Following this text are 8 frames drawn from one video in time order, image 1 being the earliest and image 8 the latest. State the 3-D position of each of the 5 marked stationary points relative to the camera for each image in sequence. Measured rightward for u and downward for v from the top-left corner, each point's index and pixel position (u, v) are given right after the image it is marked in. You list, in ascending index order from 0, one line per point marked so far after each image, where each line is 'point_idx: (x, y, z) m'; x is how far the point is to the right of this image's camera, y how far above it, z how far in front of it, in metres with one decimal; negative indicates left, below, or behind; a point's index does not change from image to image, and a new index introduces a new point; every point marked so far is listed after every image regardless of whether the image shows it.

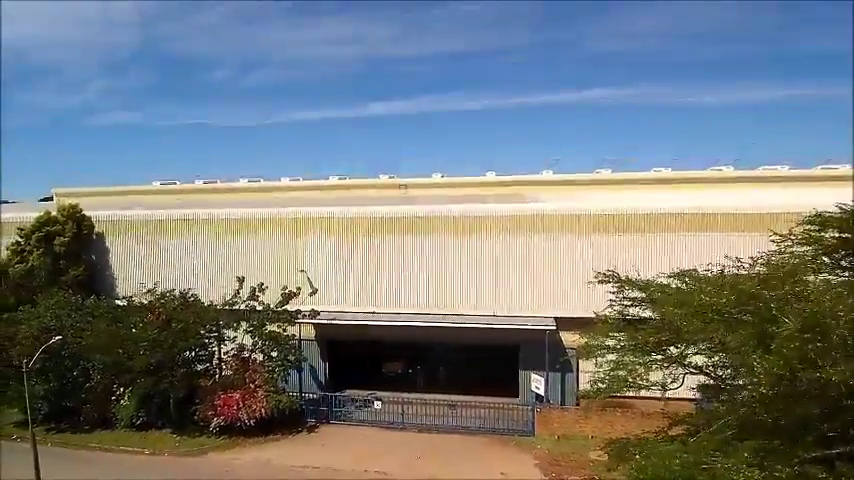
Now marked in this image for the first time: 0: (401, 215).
0: (-0.7, +0.6, +14.6) m
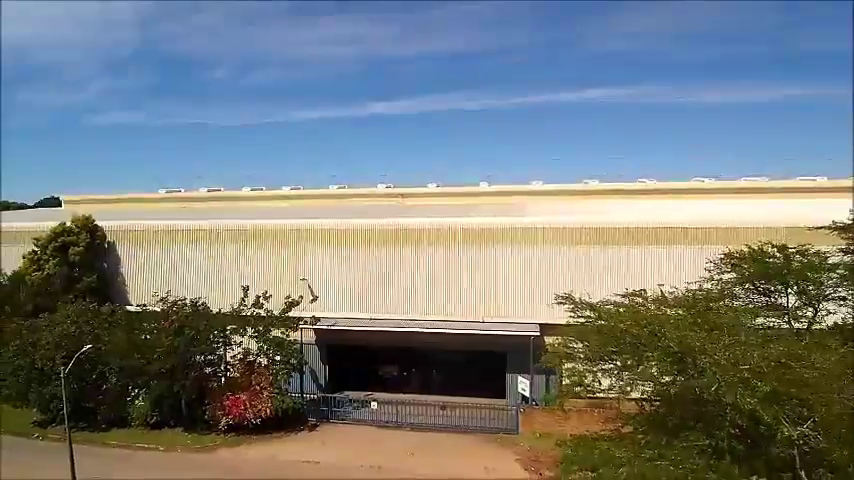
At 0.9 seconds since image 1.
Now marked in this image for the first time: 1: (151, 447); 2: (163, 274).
0: (-0.8, +0.3, +15.6) m
1: (-5.4, -4.1, +12.0) m
2: (-7.4, -1.0, +17.0) m
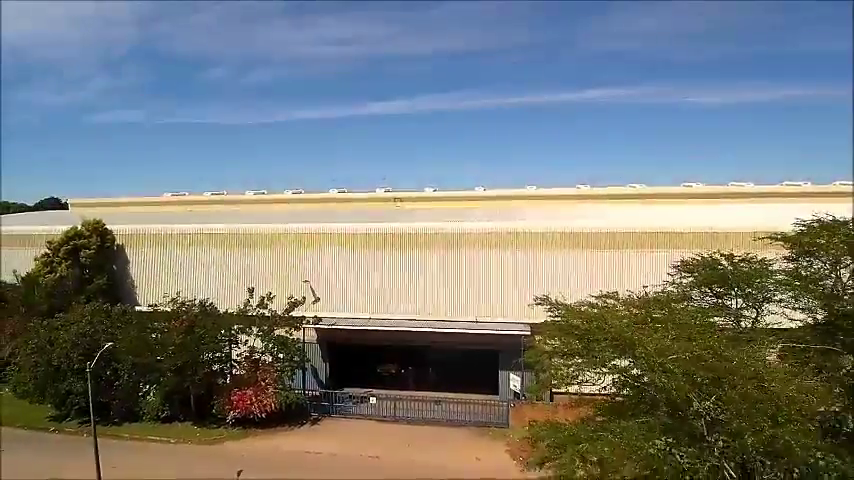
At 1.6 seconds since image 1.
0: (-0.9, +0.2, +16.3) m
1: (-5.5, -4.2, +12.7) m
2: (-7.5, -1.1, +17.7) m
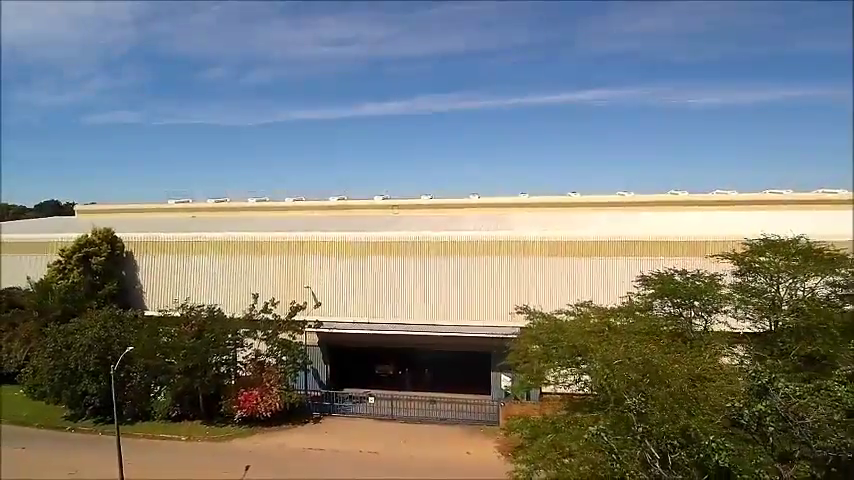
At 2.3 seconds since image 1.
0: (-1.0, 0.0, +17.1) m
1: (-5.6, -4.4, +13.5) m
2: (-7.6, -1.3, +18.5) m
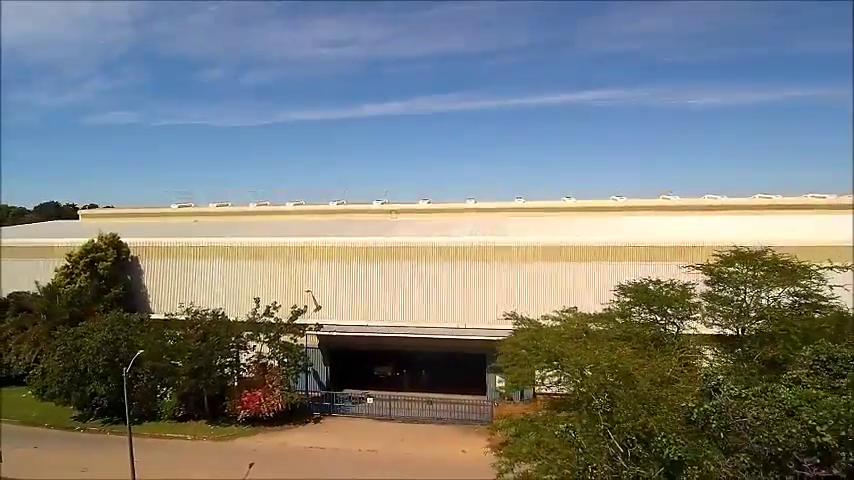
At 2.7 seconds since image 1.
0: (-1.1, -0.1, +17.6) m
1: (-5.7, -4.5, +14.0) m
2: (-7.7, -1.5, +19.0) m
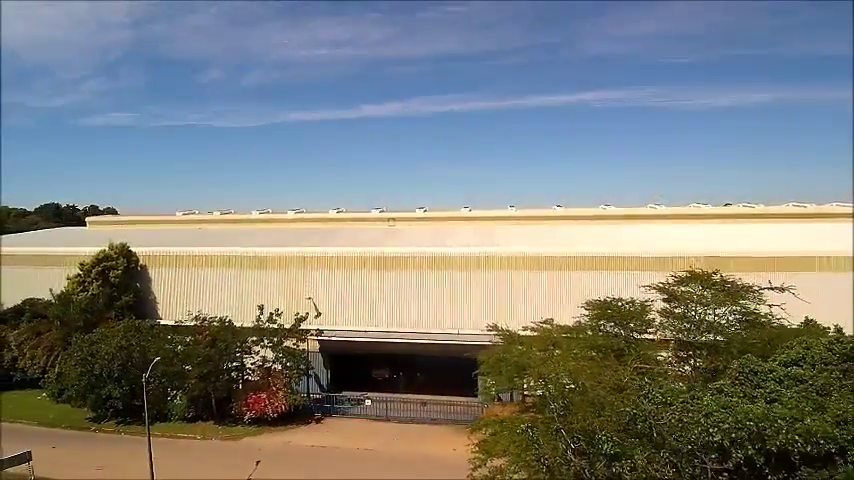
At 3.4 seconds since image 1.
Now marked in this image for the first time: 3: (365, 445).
0: (-1.3, -0.4, +18.6) m
1: (-5.8, -4.8, +15.0) m
2: (-7.9, -1.8, +20.0) m
3: (-1.5, -4.8, +14.2) m
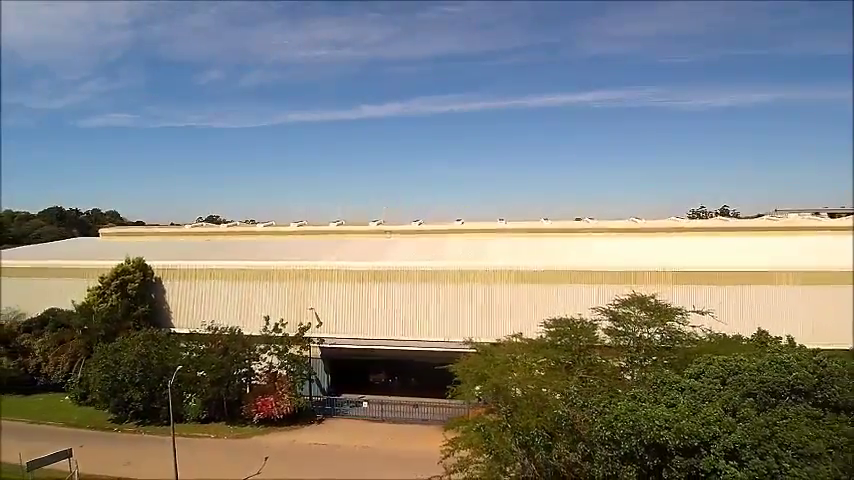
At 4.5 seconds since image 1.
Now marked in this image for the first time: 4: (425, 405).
0: (-1.5, -0.9, +20.2) m
1: (-6.1, -5.3, +16.6) m
2: (-8.1, -2.3, +21.6) m
3: (-1.7, -5.3, +15.8) m
4: (-0.1, -4.9, +18.0) m
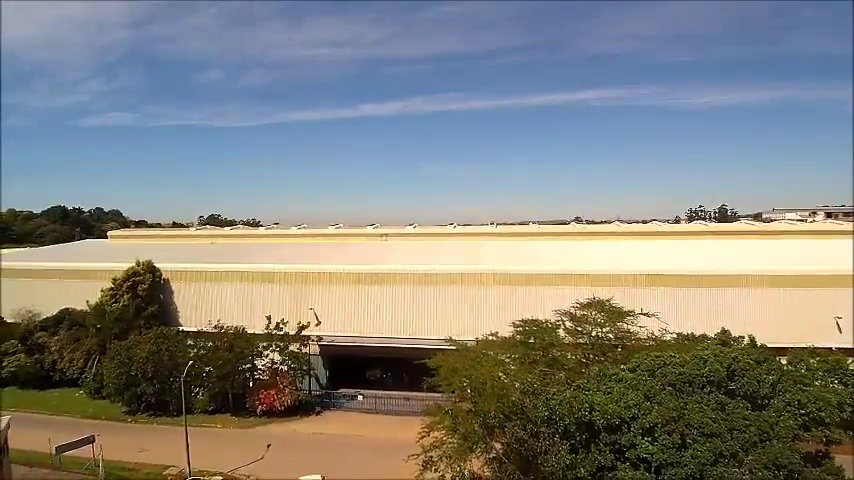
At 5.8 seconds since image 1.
0: (-1.8, -1.1, +21.6) m
1: (-6.4, -5.5, +18.0) m
2: (-8.4, -2.4, +23.0) m
3: (-2.0, -5.5, +17.2) m
4: (-0.4, -5.1, +19.4) m
